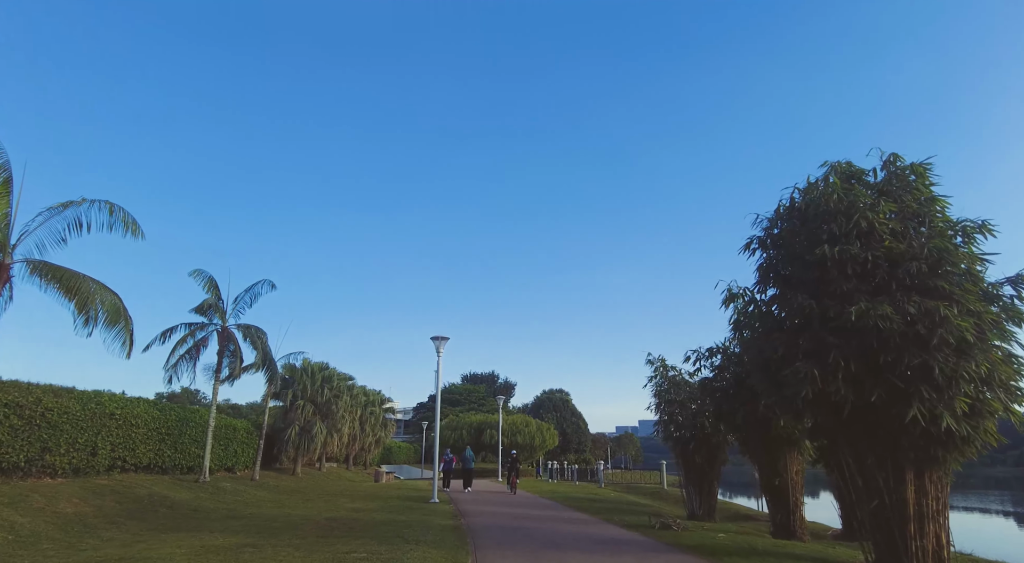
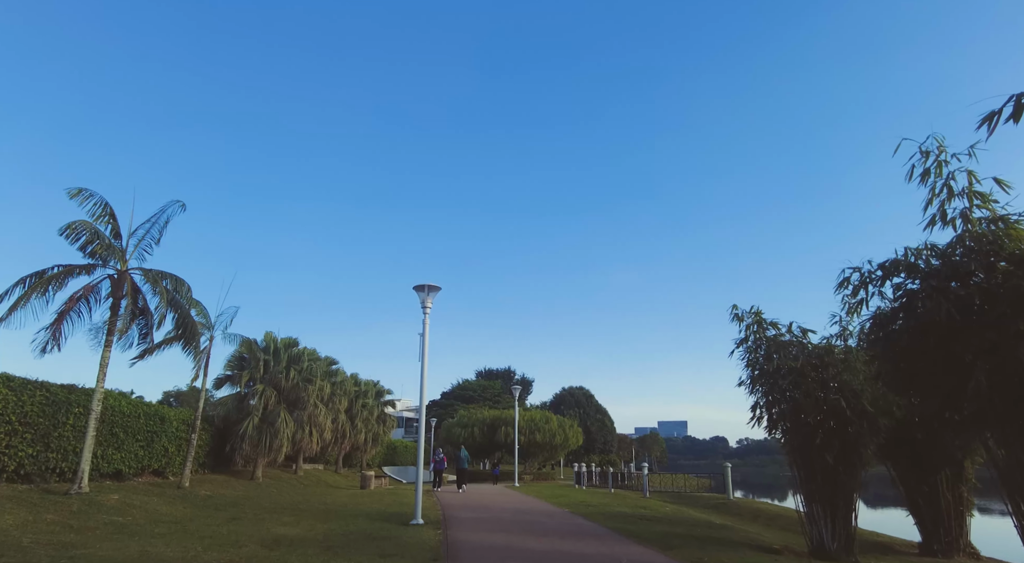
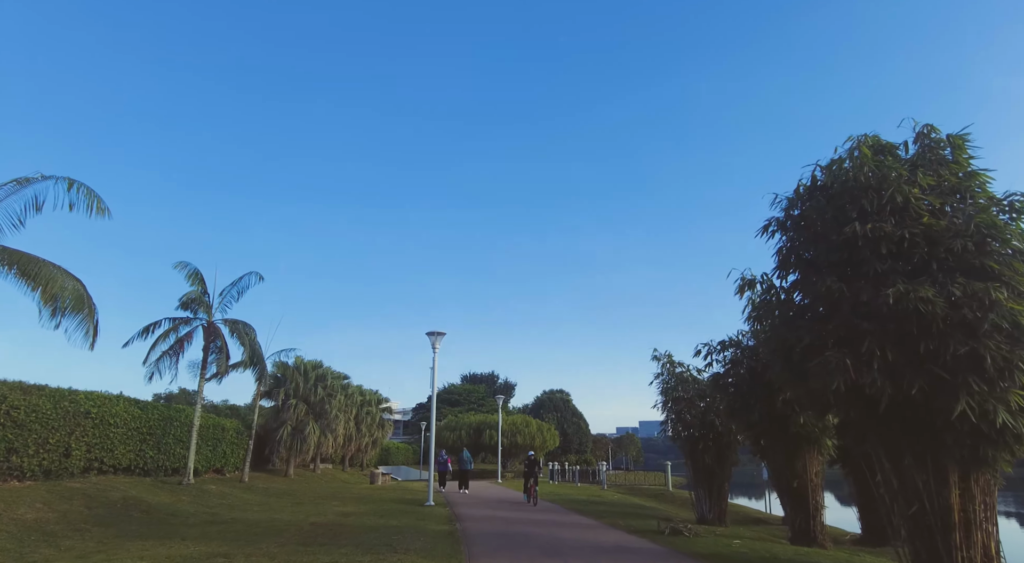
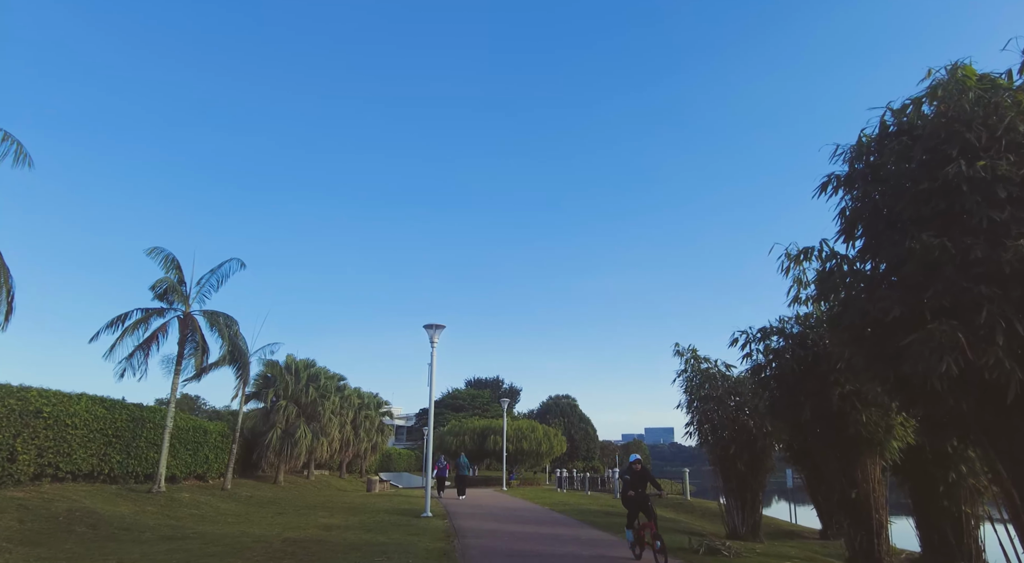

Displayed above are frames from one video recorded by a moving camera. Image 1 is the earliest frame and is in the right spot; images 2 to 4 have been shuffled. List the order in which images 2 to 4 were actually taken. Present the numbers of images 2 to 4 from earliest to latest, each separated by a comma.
3, 4, 2
